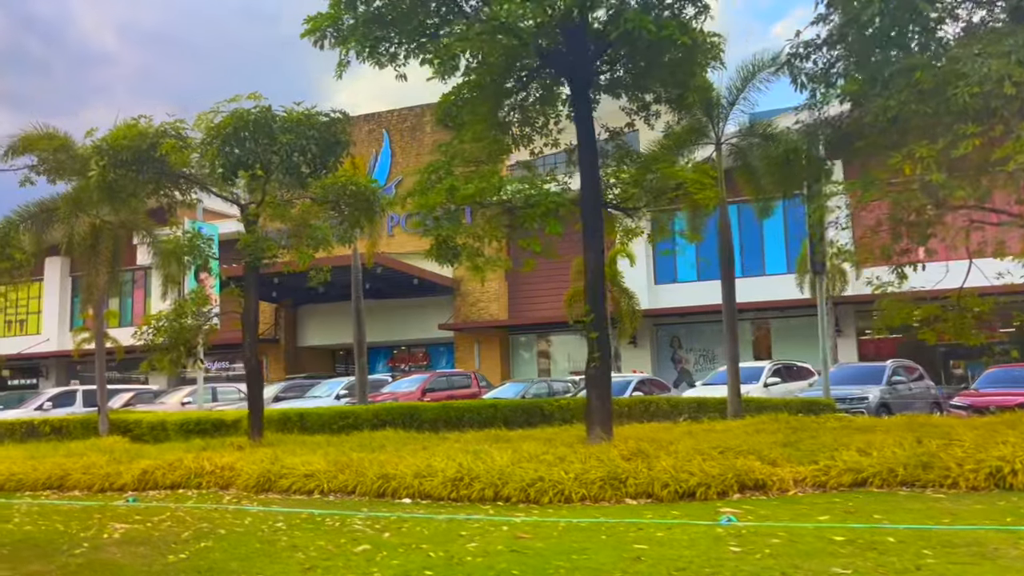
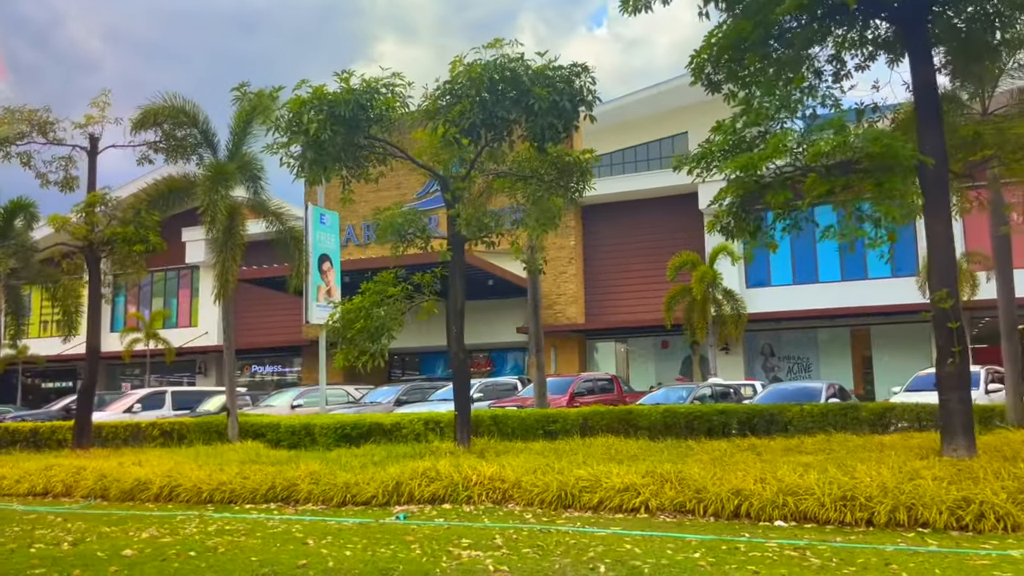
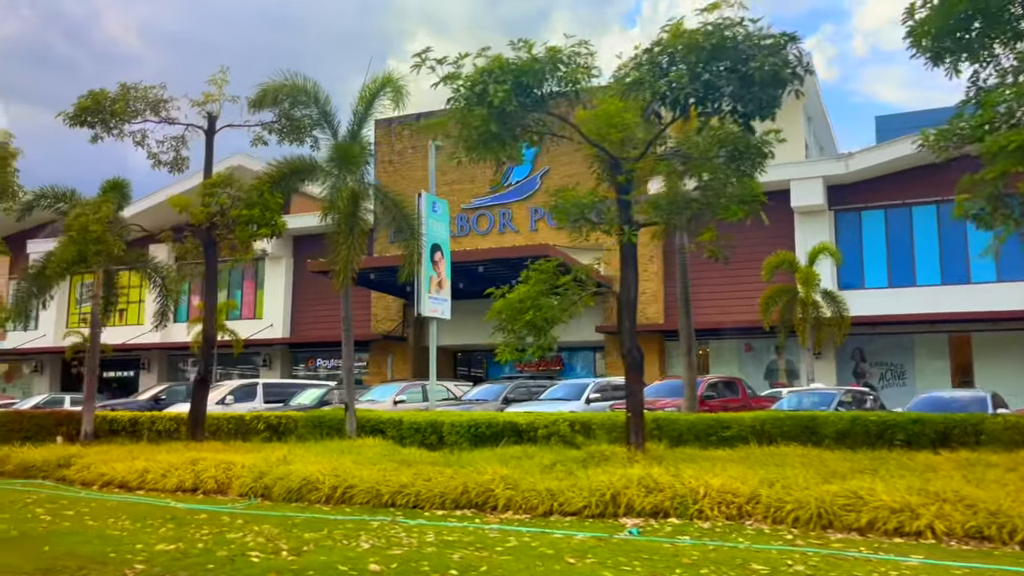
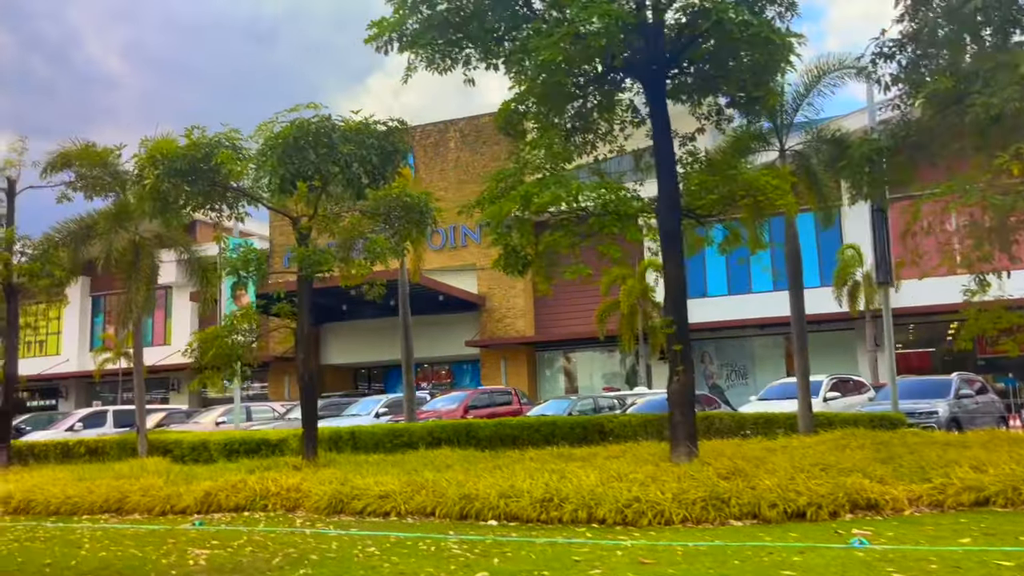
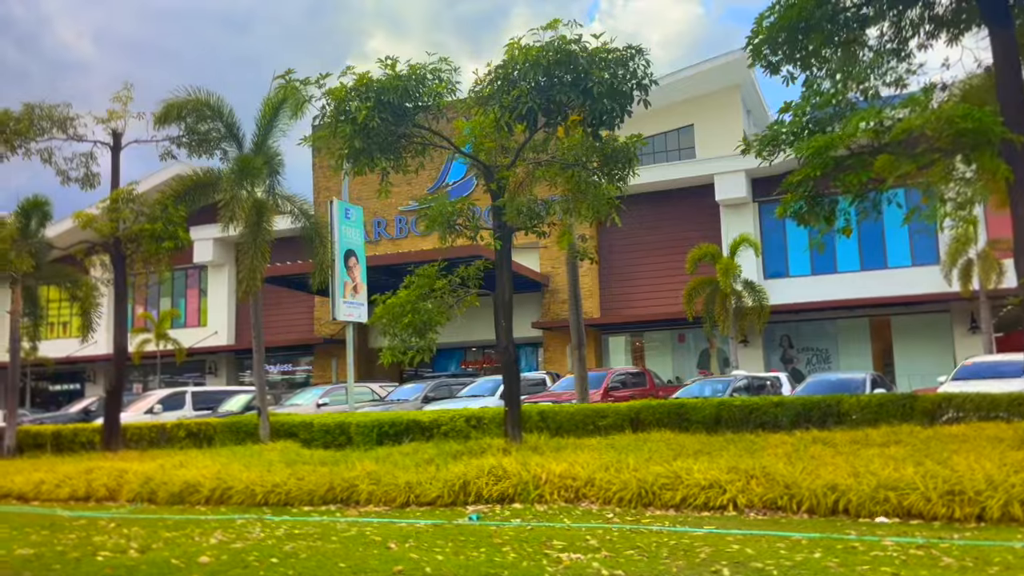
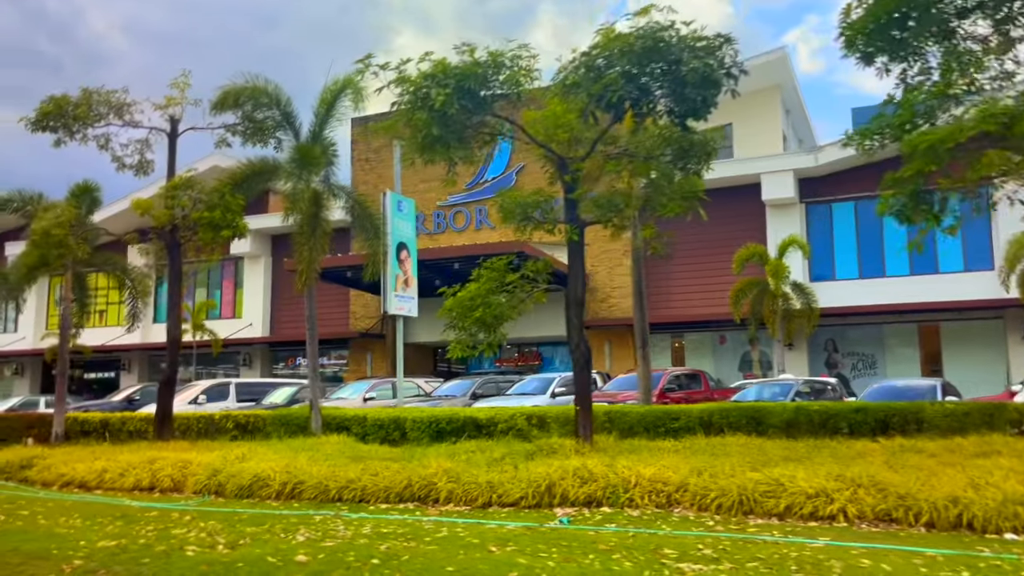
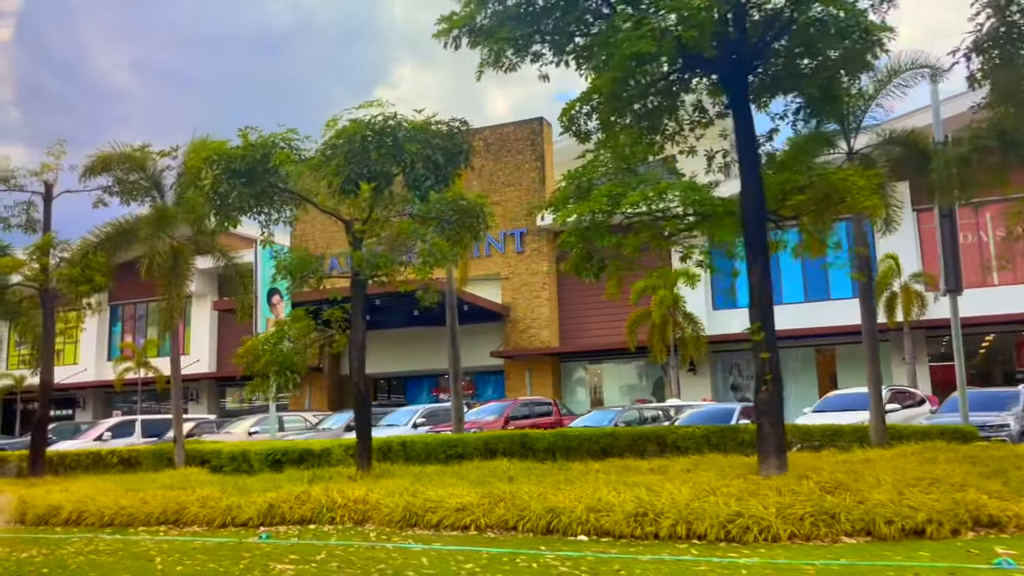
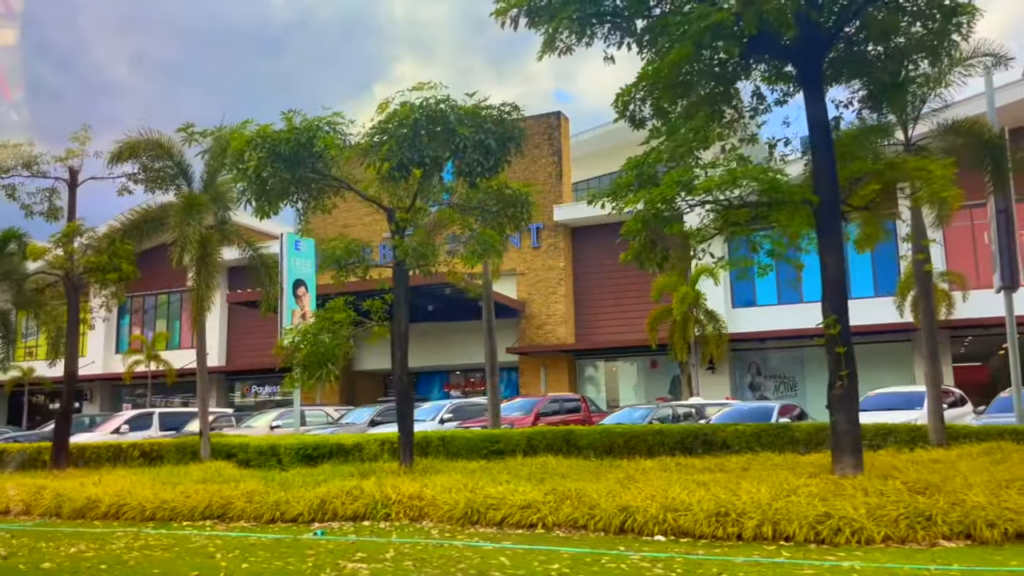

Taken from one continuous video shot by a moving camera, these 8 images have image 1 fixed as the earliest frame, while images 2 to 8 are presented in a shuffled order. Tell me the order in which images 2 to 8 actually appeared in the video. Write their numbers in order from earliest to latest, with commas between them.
4, 7, 8, 2, 5, 6, 3
